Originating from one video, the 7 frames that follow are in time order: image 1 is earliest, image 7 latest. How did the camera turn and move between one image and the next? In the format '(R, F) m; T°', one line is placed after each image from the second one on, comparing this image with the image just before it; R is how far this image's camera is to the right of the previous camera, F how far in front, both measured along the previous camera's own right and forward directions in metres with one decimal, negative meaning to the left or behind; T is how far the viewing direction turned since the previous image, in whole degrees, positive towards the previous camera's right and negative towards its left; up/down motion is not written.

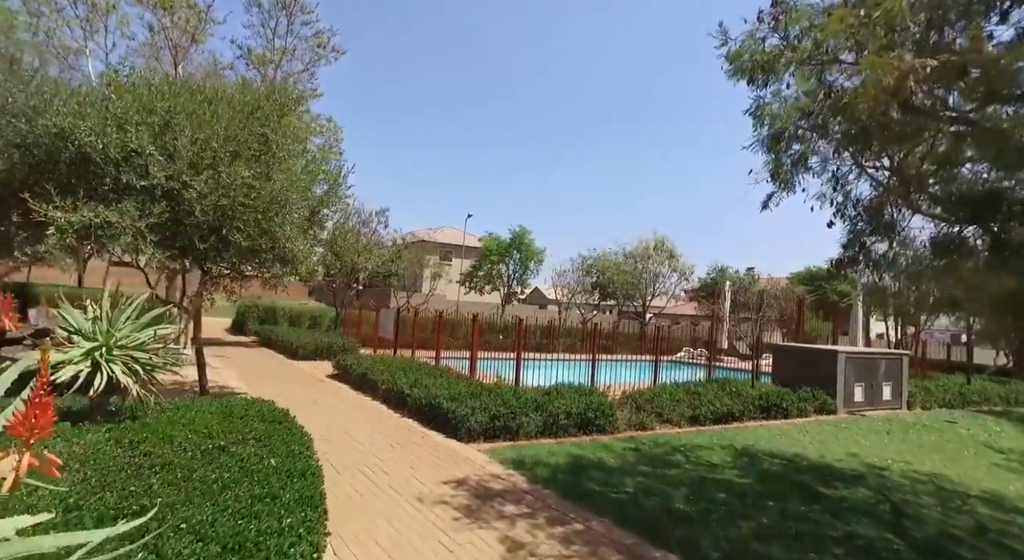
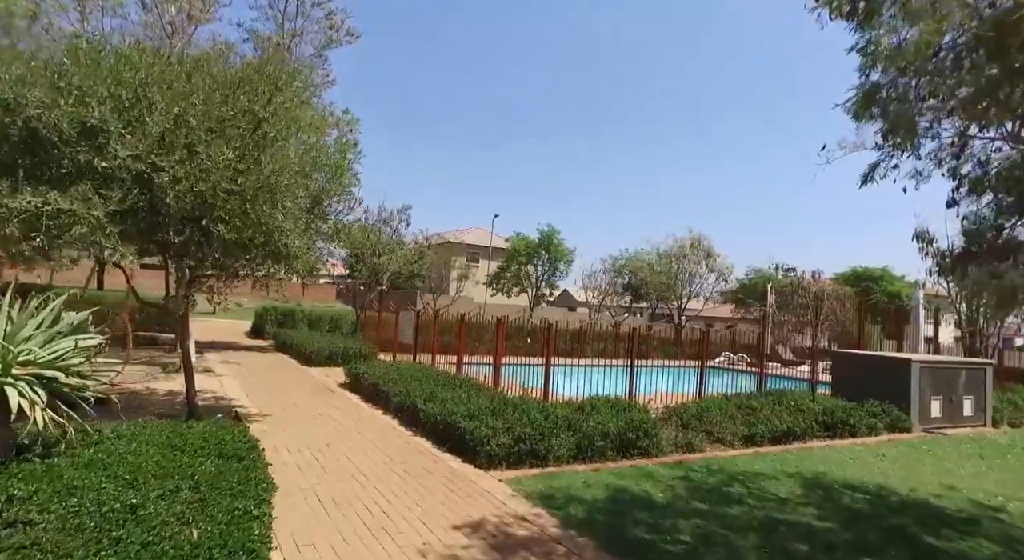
(0.0, +1.3) m; -3°
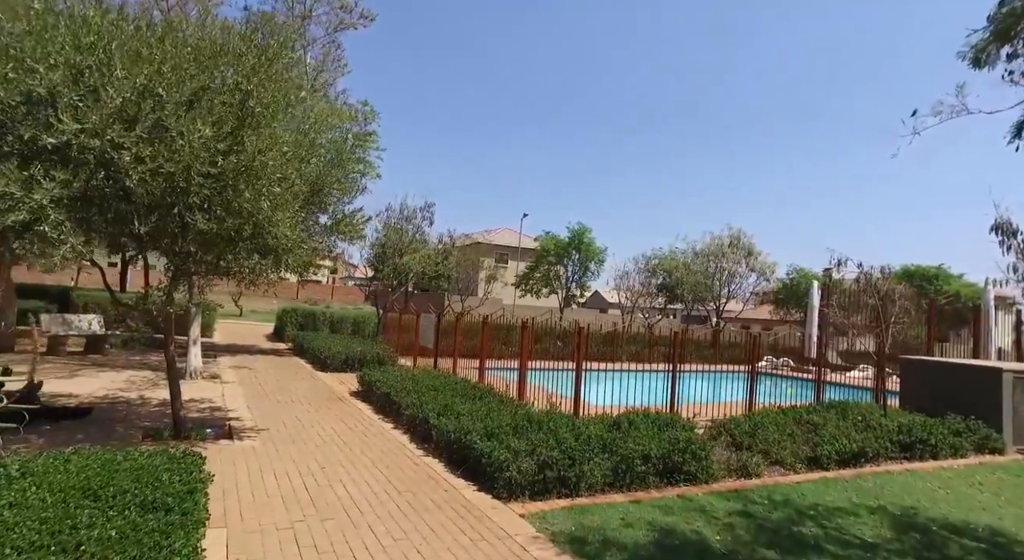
(+0.1, +1.1) m; -3°
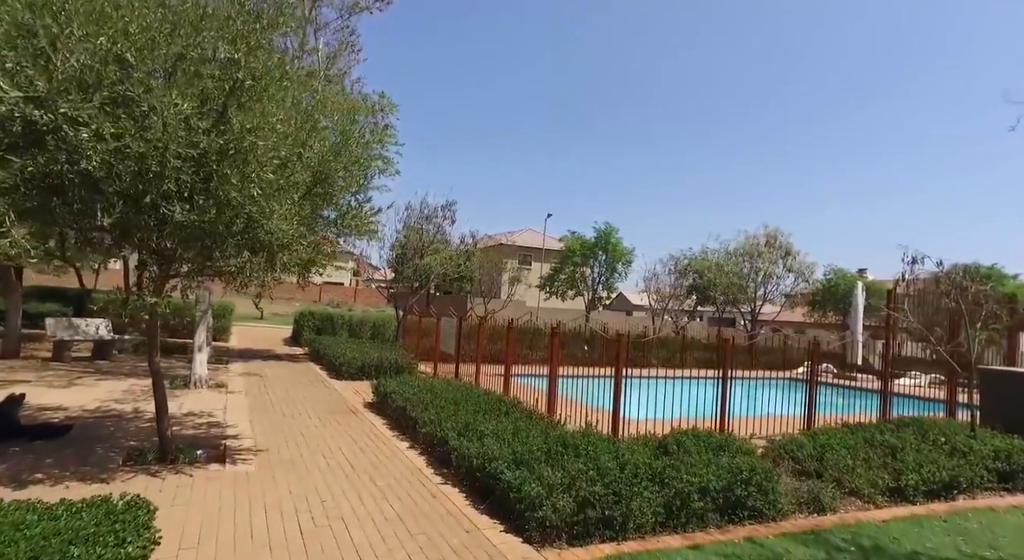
(-0.1, +1.0) m; -2°
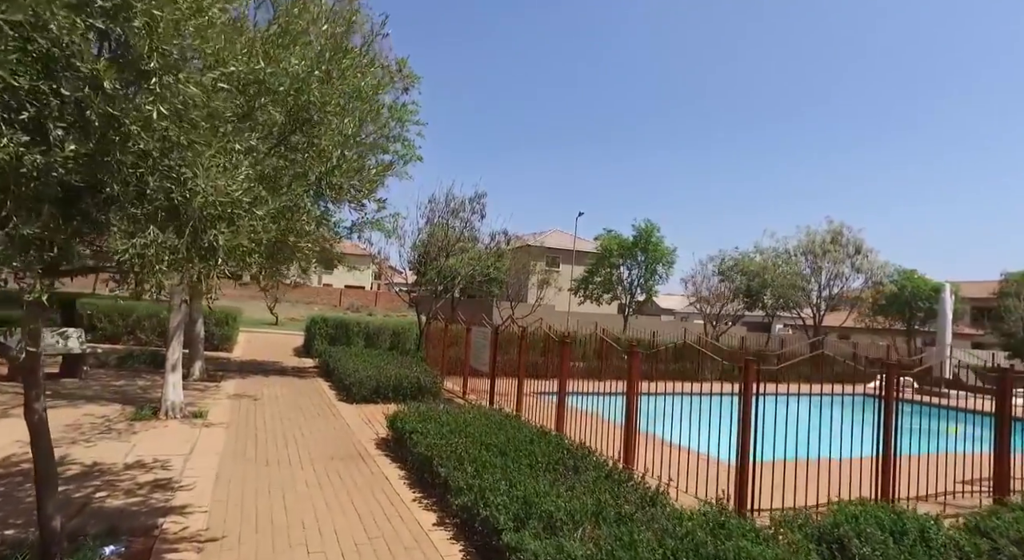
(-0.5, +2.6) m; -2°
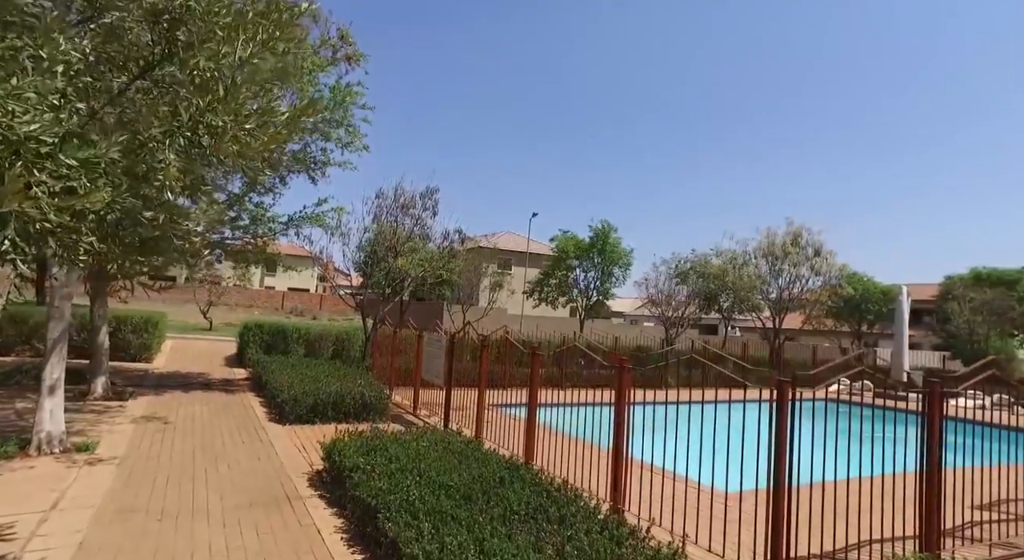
(-0.1, +1.3) m; +5°
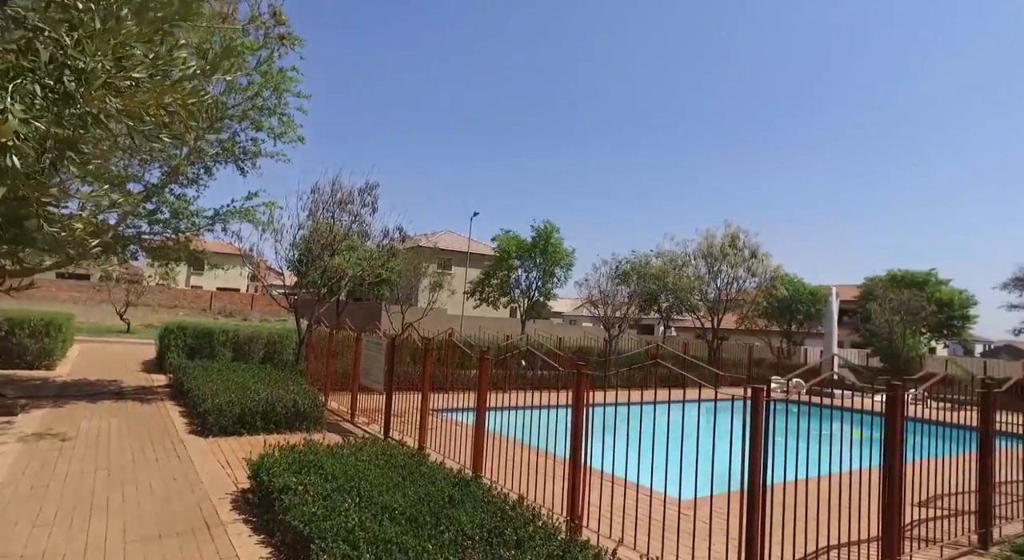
(-0.1, +0.5) m; +6°
